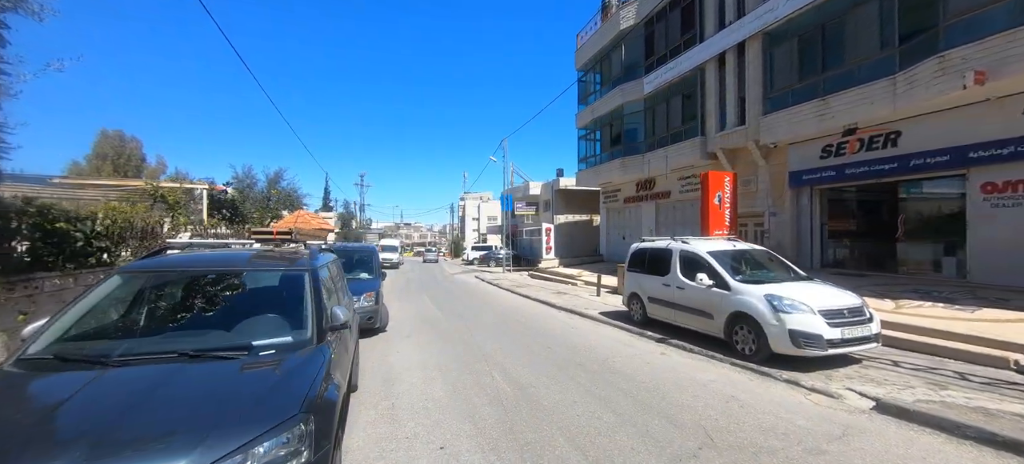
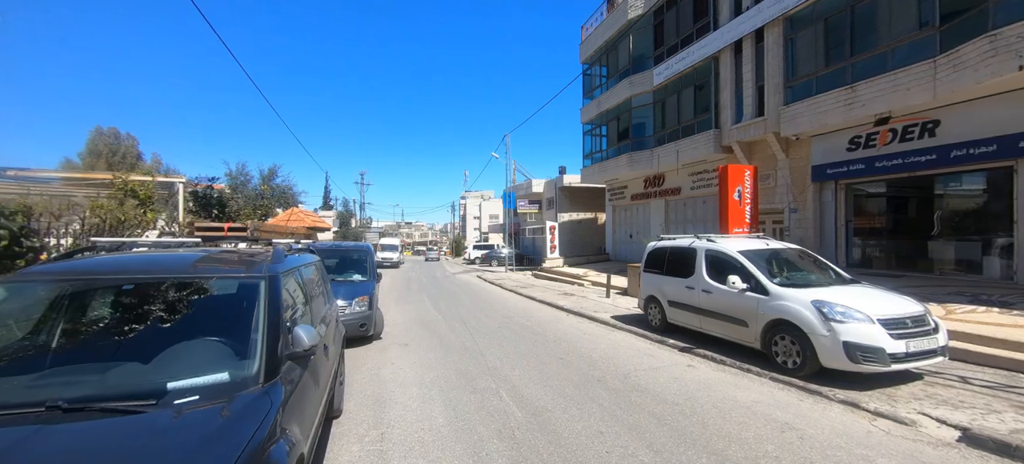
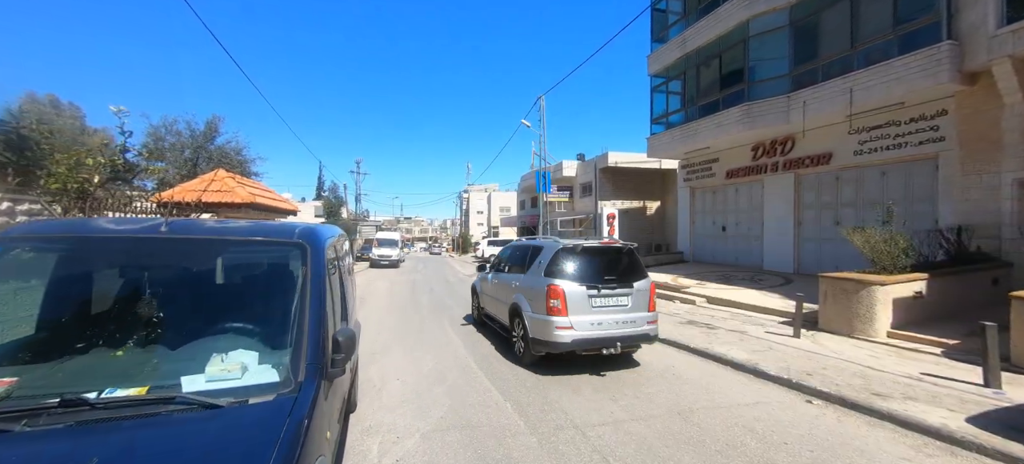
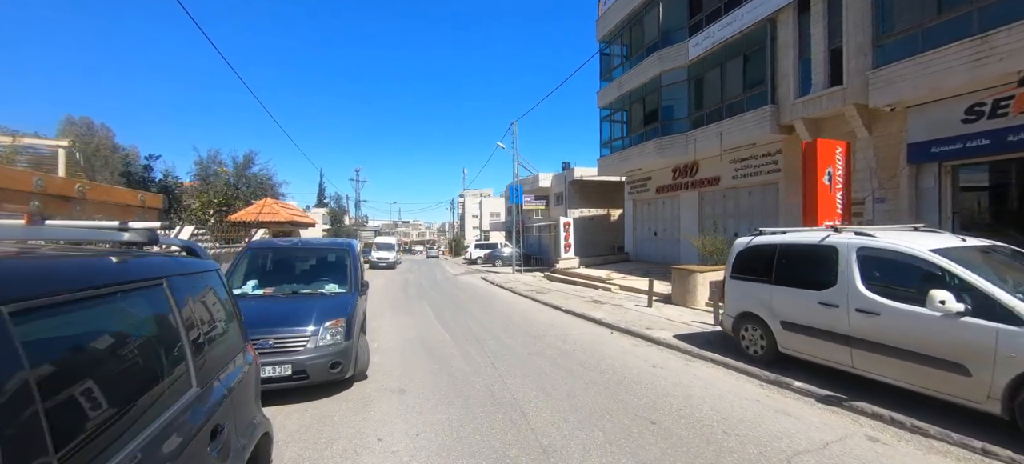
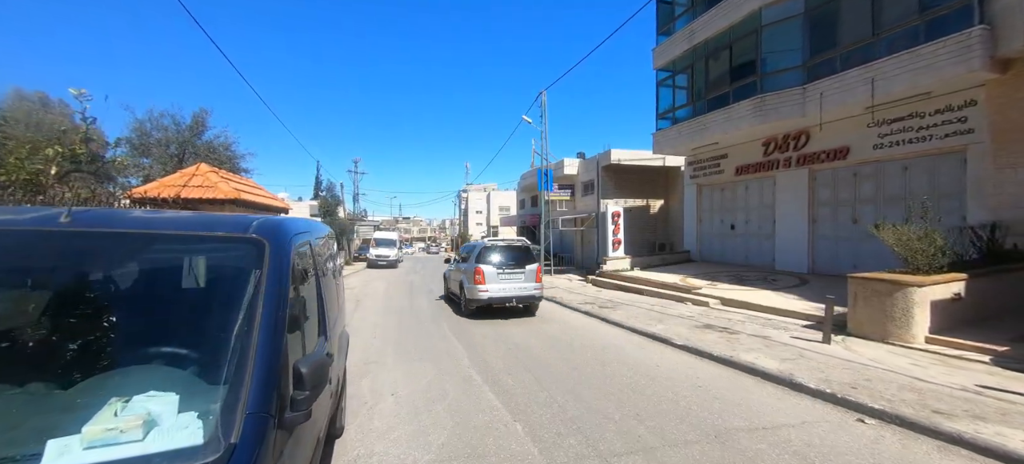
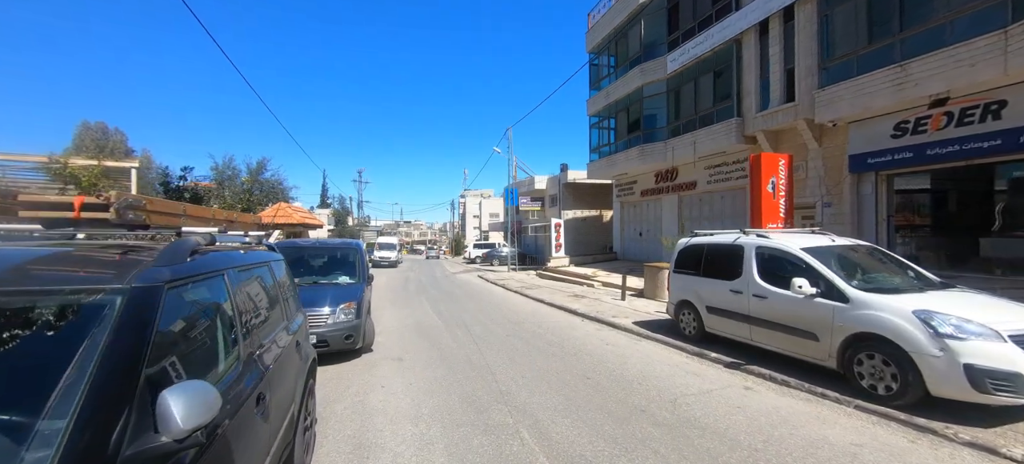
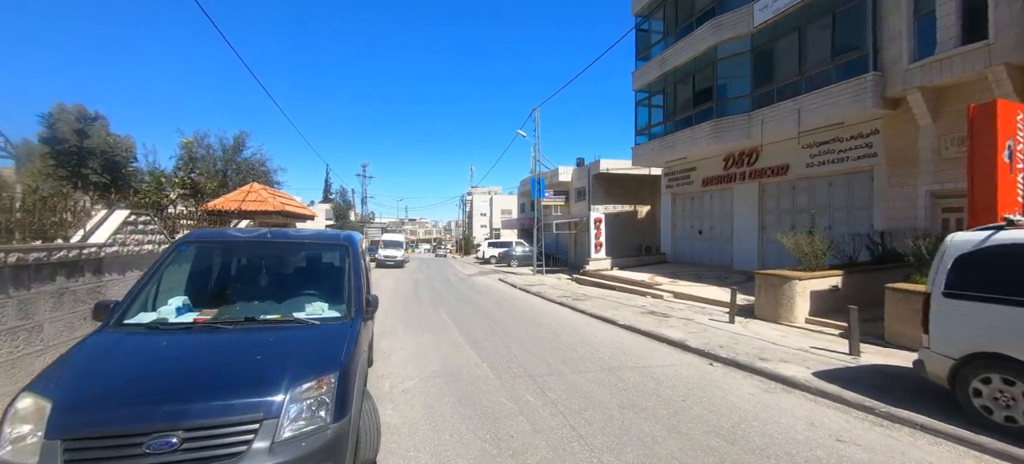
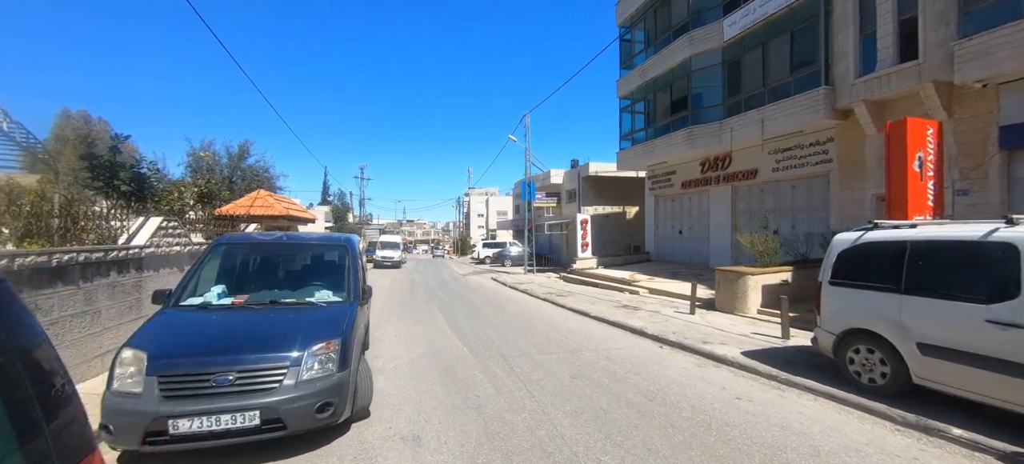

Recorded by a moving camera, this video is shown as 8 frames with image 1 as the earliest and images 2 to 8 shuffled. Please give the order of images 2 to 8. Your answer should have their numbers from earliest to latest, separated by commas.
2, 6, 4, 8, 7, 3, 5
